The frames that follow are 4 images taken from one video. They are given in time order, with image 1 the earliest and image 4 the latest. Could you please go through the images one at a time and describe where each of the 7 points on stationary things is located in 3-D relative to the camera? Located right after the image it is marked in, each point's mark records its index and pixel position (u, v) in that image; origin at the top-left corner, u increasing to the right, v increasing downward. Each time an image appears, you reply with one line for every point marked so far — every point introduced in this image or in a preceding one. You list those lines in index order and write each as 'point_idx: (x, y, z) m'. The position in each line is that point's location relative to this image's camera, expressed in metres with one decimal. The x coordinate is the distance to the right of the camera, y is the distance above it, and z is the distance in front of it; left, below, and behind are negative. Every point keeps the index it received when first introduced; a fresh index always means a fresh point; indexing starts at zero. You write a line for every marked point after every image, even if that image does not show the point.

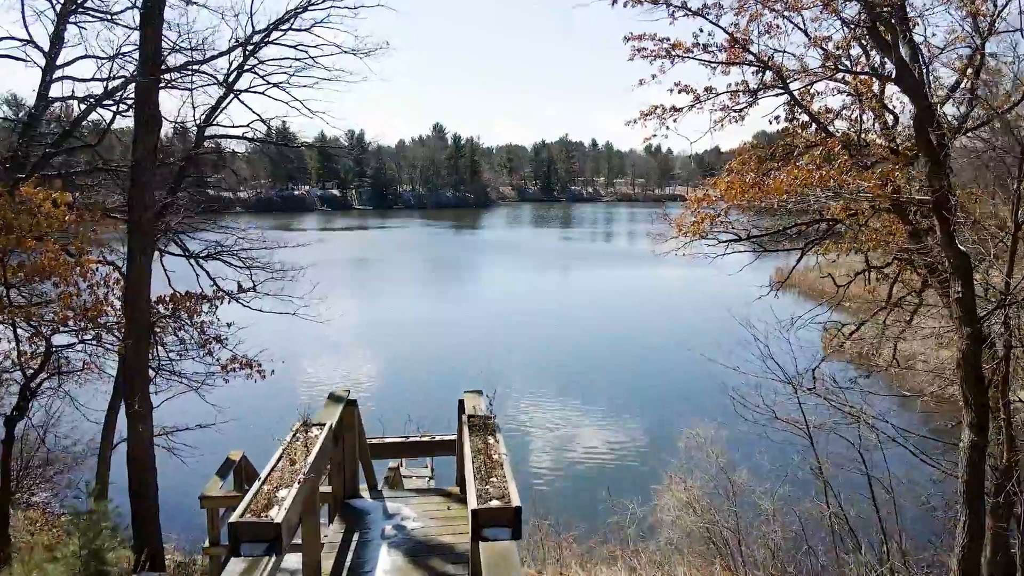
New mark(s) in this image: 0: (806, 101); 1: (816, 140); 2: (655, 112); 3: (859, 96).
0: (+2.9, +1.8, +6.3) m
1: (+3.2, +1.6, +6.7) m
2: (+1.6, +2.0, +7.1) m
3: (+3.5, +1.9, +6.5) m
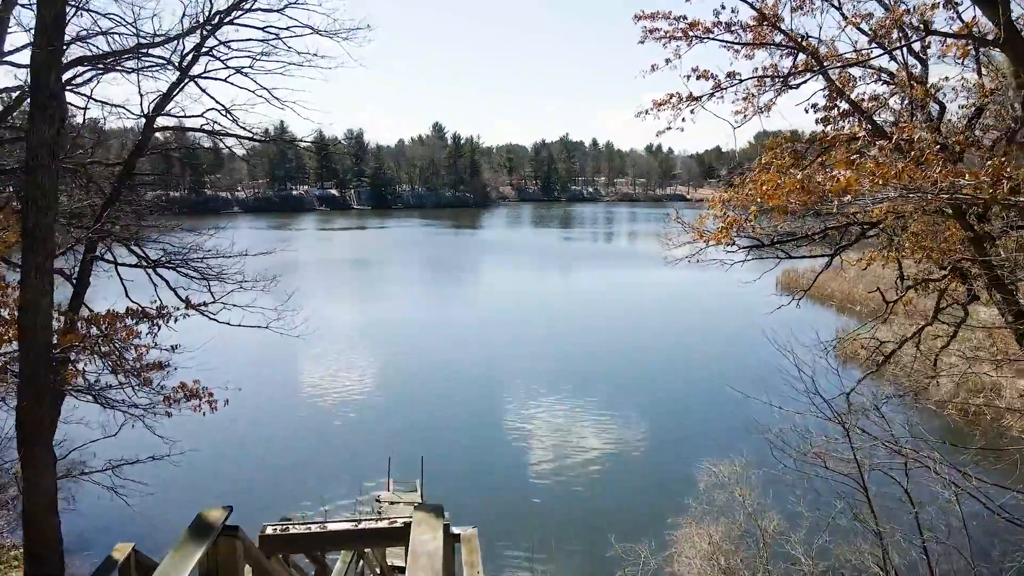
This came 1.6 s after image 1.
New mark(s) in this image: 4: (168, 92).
0: (+2.9, +1.7, +5.5) m
1: (+3.2, +1.4, +5.9) m
2: (+1.6, +1.8, +6.3) m
3: (+3.5, +1.8, +5.7) m
4: (-3.0, +1.7, +5.5) m
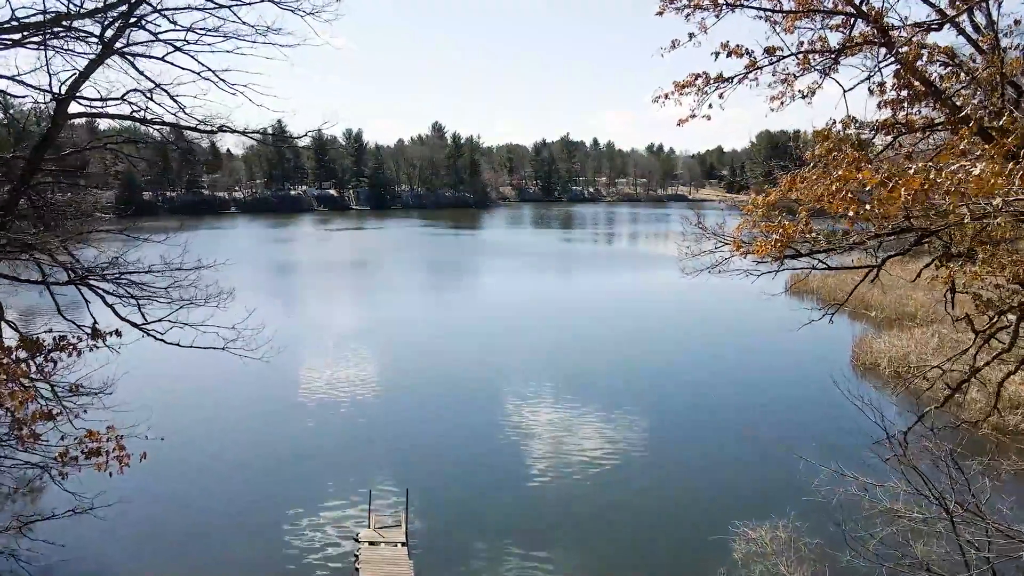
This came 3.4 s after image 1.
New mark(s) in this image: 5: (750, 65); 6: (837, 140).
0: (+2.8, +1.6, +4.5) m
1: (+3.1, +1.3, +4.9) m
2: (+1.5, +1.7, +5.4) m
3: (+3.4, +1.7, +4.7) m
4: (-3.0, +1.5, +4.6) m
5: (+1.8, +1.7, +4.9) m
6: (+2.6, +1.2, +5.2) m
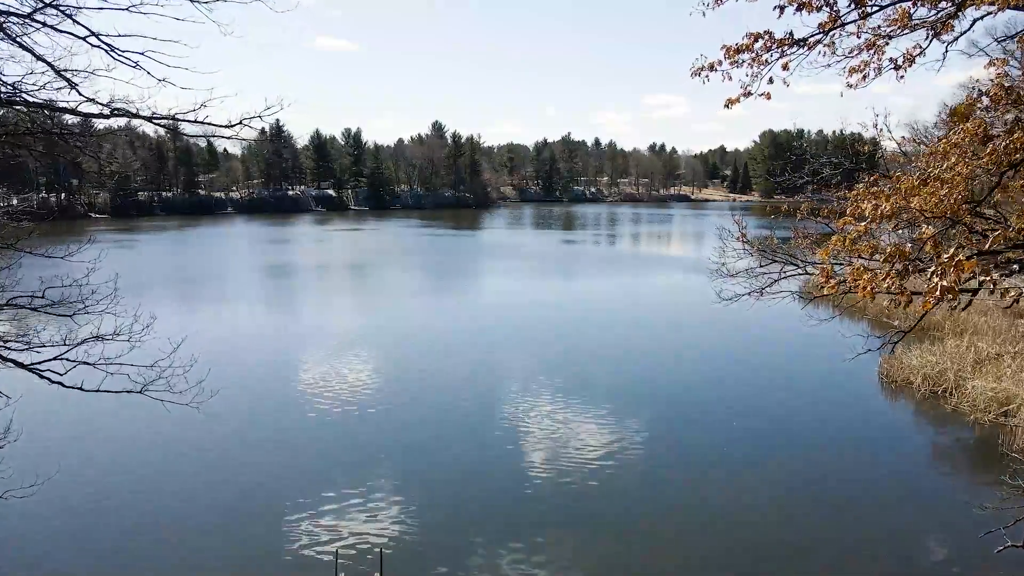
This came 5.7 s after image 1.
0: (+2.8, +1.4, +3.2) m
1: (+3.1, +1.1, +3.6) m
2: (+1.5, +1.5, +4.1) m
3: (+3.4, +1.4, +3.4) m
4: (-3.1, +1.3, +3.3) m
5: (+1.8, +1.5, +3.6) m
6: (+2.5, +1.0, +3.9) m
